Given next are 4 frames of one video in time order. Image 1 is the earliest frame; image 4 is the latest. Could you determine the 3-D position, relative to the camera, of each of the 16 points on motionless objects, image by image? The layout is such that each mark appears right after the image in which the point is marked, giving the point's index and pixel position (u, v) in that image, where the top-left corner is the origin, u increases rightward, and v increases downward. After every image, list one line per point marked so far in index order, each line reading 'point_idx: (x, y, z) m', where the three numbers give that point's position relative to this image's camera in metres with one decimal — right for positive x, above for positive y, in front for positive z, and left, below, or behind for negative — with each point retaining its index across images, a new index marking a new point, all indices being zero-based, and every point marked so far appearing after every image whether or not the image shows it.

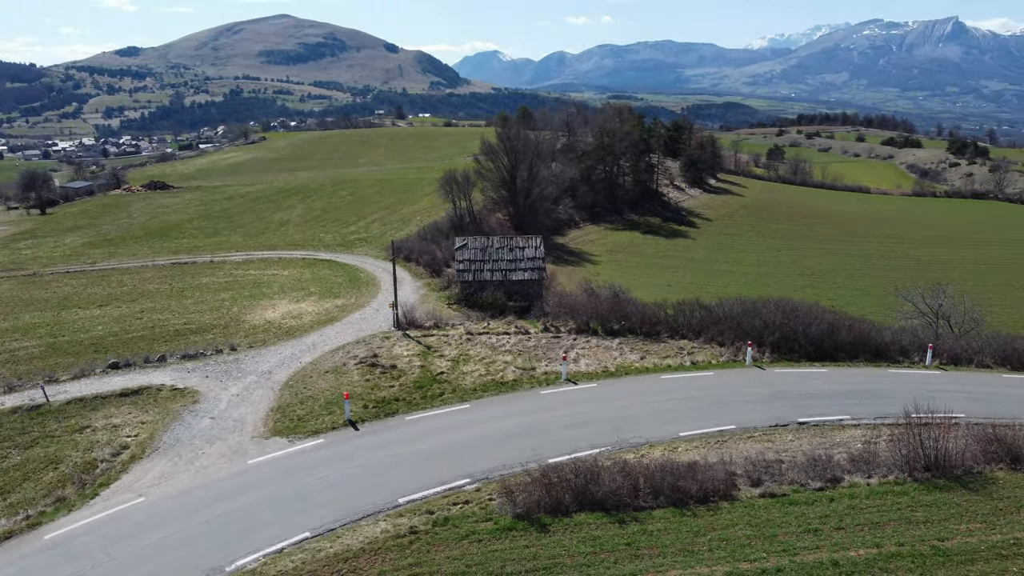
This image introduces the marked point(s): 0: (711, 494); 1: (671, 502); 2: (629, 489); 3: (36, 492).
0: (+3.9, -4.1, +16.3) m
1: (+3.1, -4.2, +16.0) m
2: (+2.3, -3.9, +16.1) m
3: (-10.5, -4.5, +18.1) m
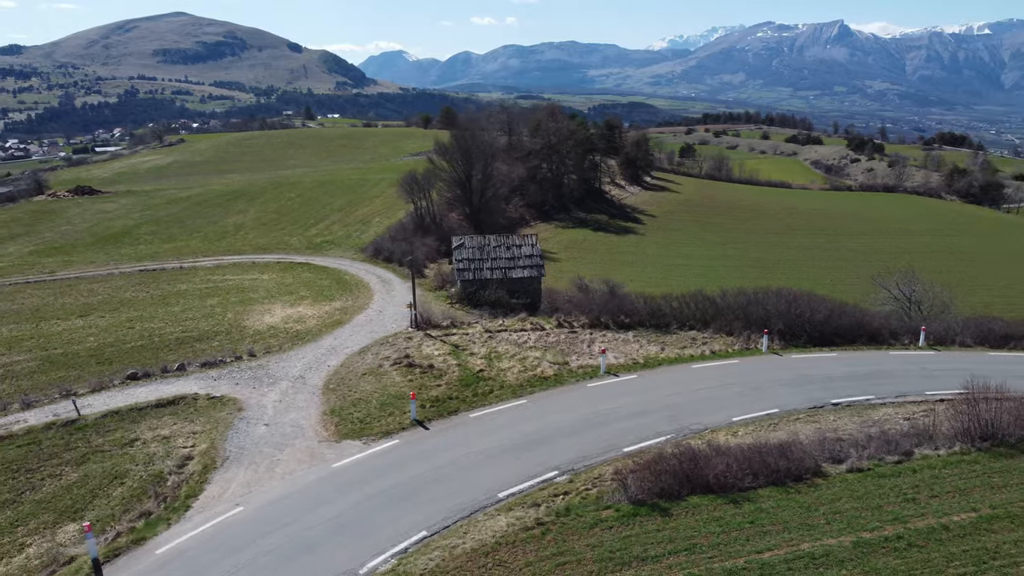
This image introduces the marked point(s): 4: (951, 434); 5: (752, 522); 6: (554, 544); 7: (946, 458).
0: (+6.1, -3.9, +17.2) m
1: (+5.3, -4.0, +16.8) m
2: (+4.5, -3.8, +16.8) m
3: (-8.5, -4.7, +17.3) m
4: (+10.1, -3.4, +19.0) m
5: (+4.4, -4.3, +15.1) m
6: (+0.7, -4.6, +14.5) m
7: (+9.4, -3.7, +17.7) m
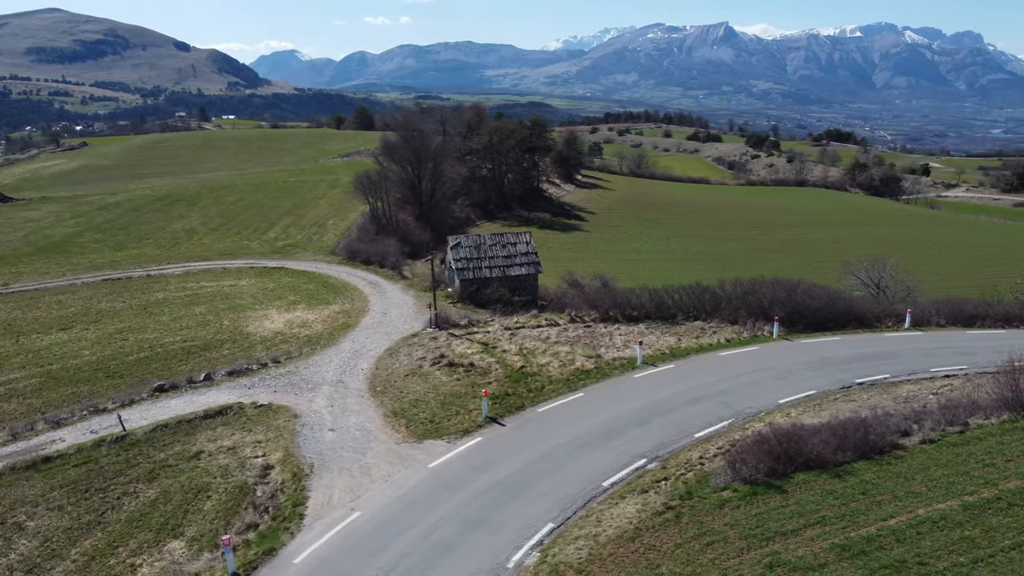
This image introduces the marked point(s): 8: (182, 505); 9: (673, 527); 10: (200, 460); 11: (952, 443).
0: (+8.3, -3.5, +18.3) m
1: (+7.6, -3.7, +17.9) m
2: (+6.7, -3.5, +17.8) m
3: (-6.1, -4.8, +16.8) m
4: (+12.1, -2.9, +20.6) m
5: (+6.9, -4.1, +16.1) m
6: (+3.3, -4.4, +15.1) m
7: (+11.5, -3.3, +19.3) m
8: (-7.1, -4.7, +17.5) m
9: (+2.9, -4.4, +15.1) m
10: (-7.5, -4.1, +19.6) m
11: (+9.9, -3.5, +18.4) m
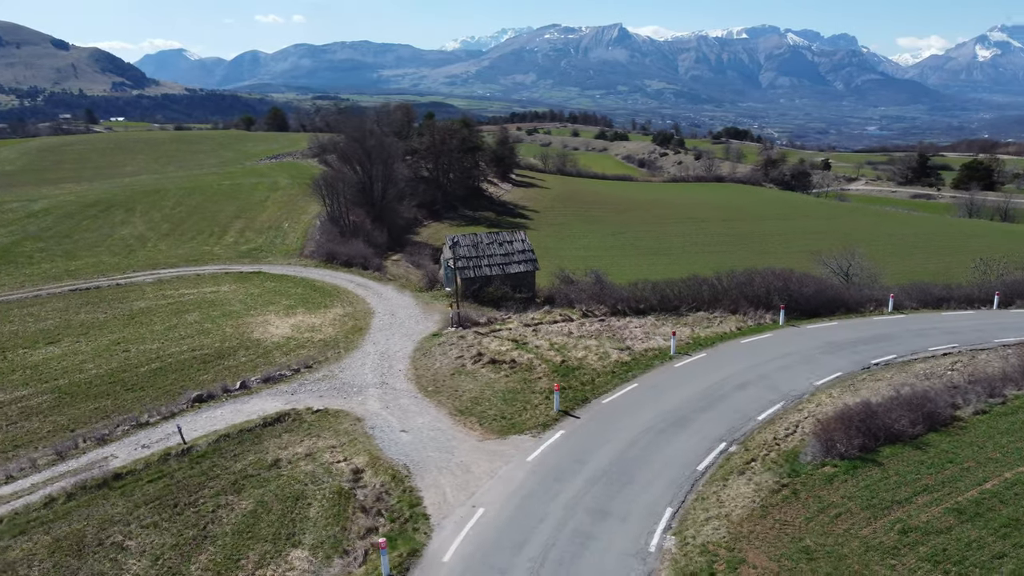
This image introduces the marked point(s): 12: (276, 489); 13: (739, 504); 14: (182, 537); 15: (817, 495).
0: (+10.4, -3.2, +19.7) m
1: (+9.7, -3.3, +19.2) m
2: (+8.9, -3.1, +19.0) m
3: (-3.7, -4.9, +16.5) m
4: (+13.9, -2.4, +22.4) m
5: (+9.3, -3.7, +17.4) m
6: (+5.9, -4.2, +15.9) m
7: (+13.5, -2.8, +21.1) m
8: (-4.7, -4.7, +17.1) m
9: (+5.5, -4.2, +15.9) m
10: (-5.4, -4.2, +19.2) m
11: (+12.0, -3.1, +20.0) m
12: (-5.2, -4.5, +18.1) m
13: (+4.4, -4.2, +16.2) m
14: (-6.6, -5.0, +16.4) m
15: (+6.0, -4.1, +16.1) m
